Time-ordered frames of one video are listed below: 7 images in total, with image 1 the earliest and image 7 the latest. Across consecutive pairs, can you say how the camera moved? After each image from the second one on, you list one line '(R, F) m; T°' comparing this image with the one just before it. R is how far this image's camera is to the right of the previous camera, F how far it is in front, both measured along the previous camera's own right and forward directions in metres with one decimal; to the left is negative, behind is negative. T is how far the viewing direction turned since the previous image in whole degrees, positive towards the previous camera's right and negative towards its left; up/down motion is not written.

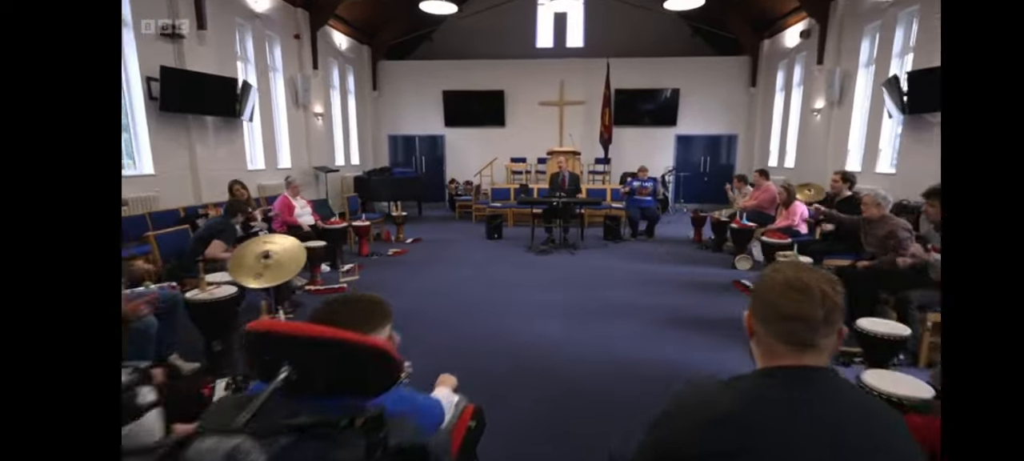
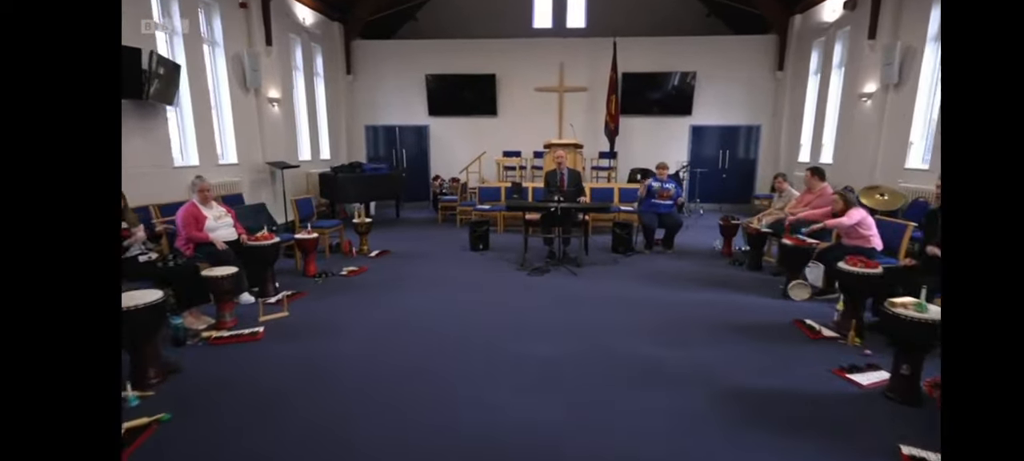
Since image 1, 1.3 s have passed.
(+0.1, +1.3) m; 0°
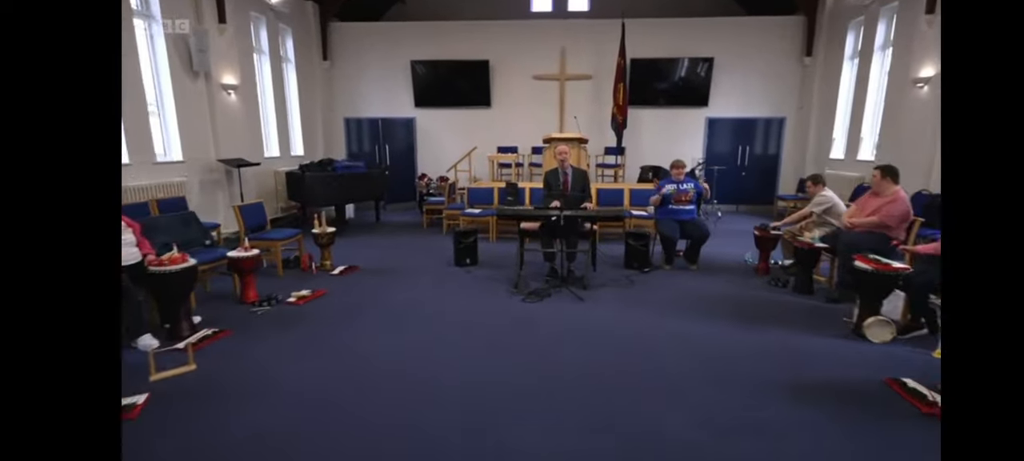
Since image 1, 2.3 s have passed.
(+0.1, +1.0) m; 0°
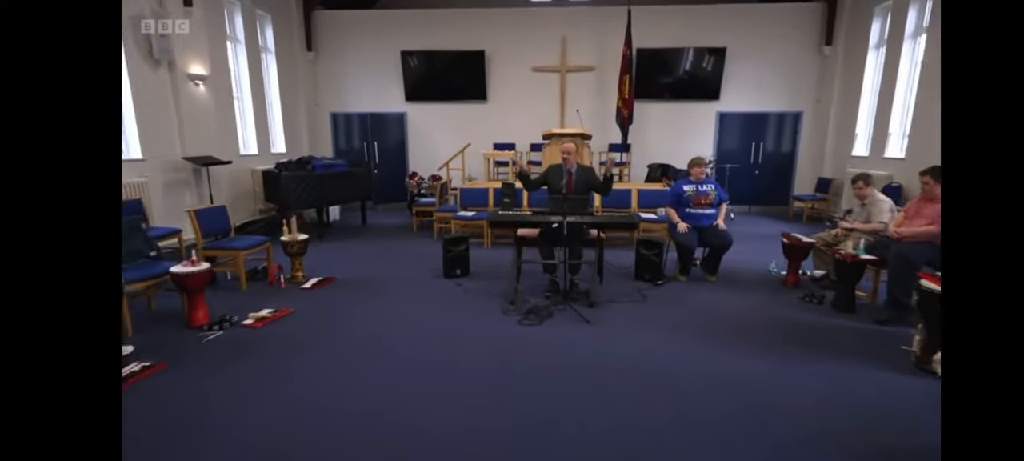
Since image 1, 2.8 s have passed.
(0.0, +0.6) m; 0°
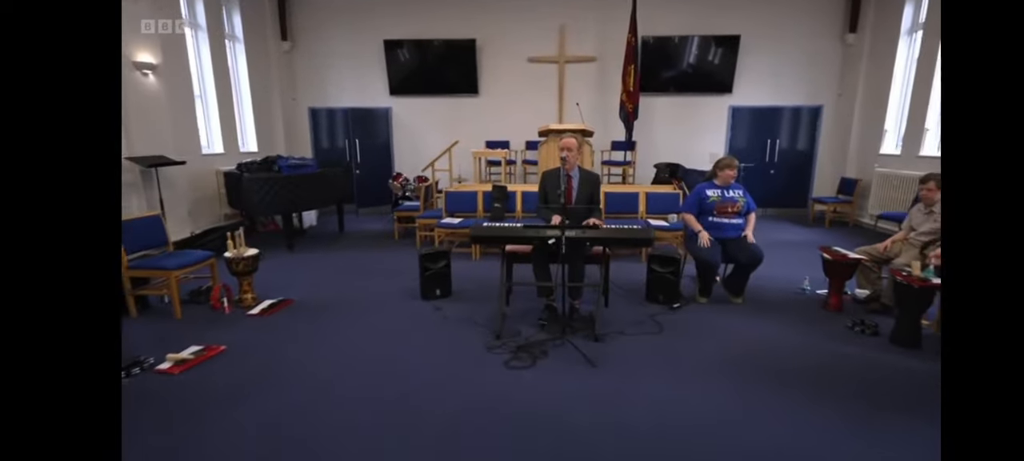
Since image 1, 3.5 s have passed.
(+0.1, +0.7) m; 0°
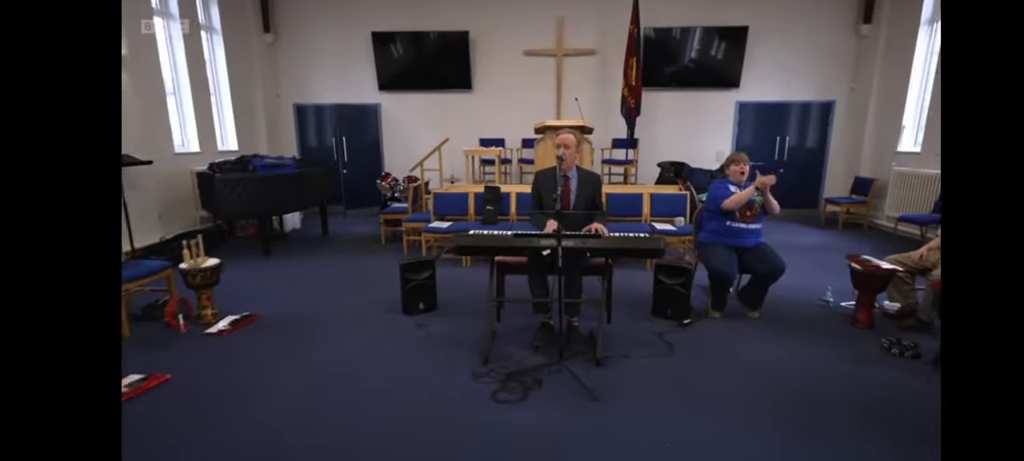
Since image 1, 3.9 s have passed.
(+0.1, +0.4) m; 0°
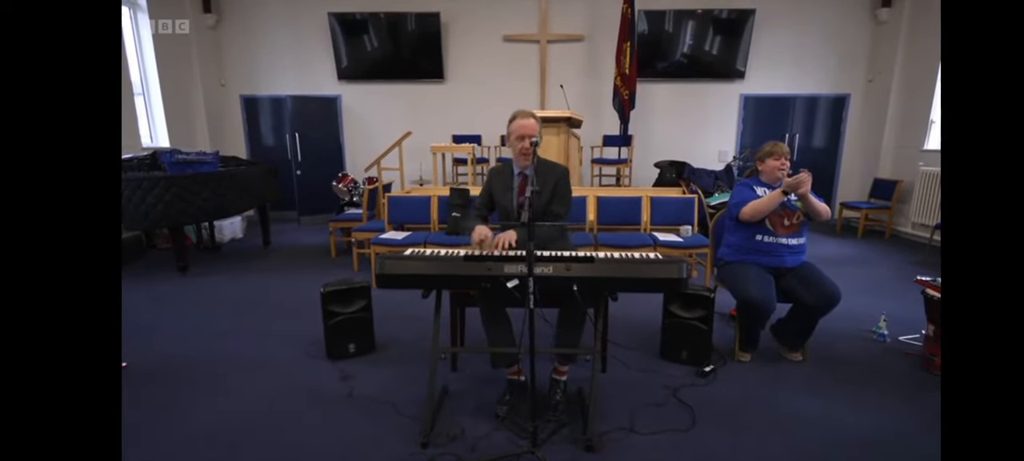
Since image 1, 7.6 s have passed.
(+0.2, +0.8) m; +1°
